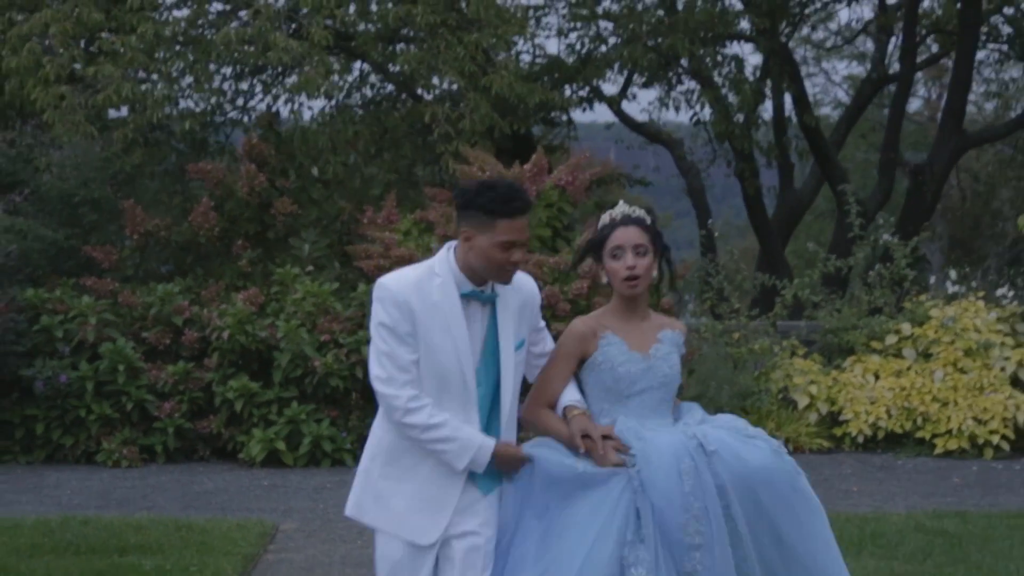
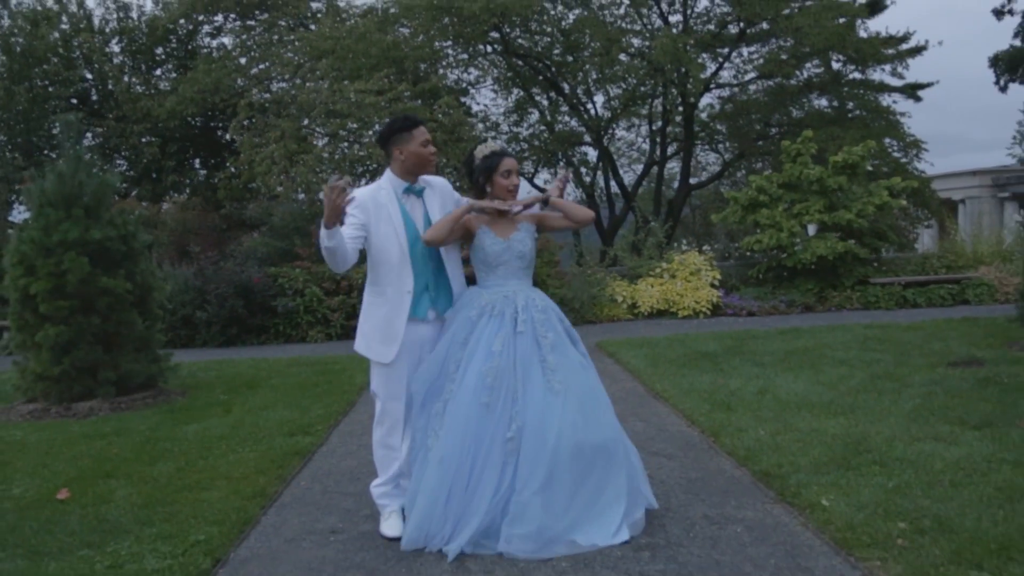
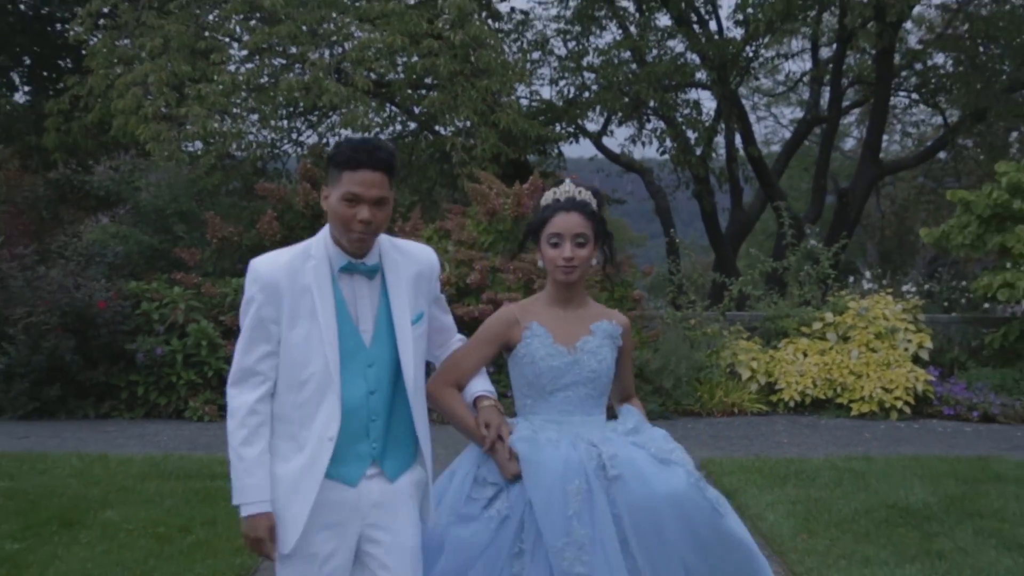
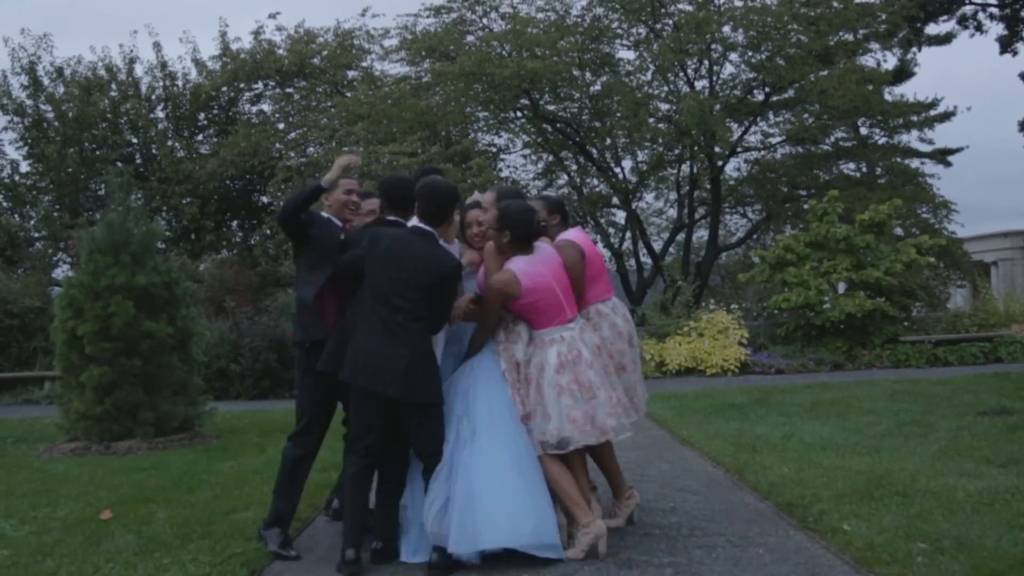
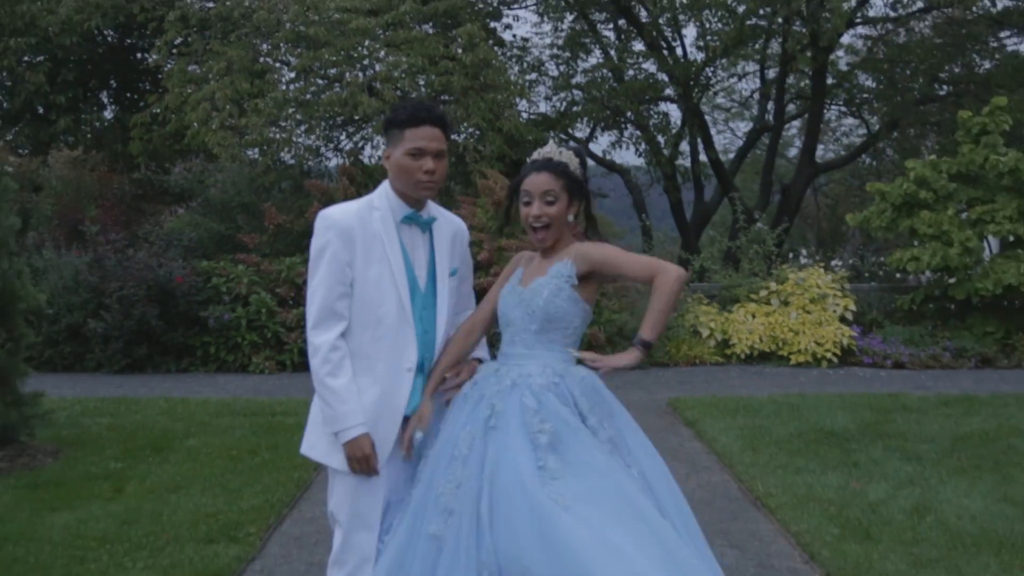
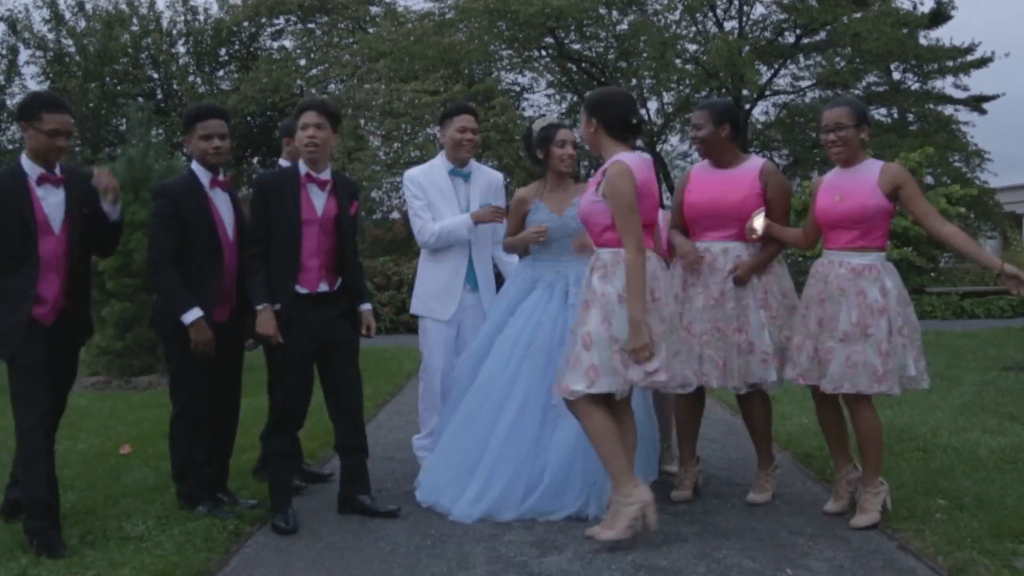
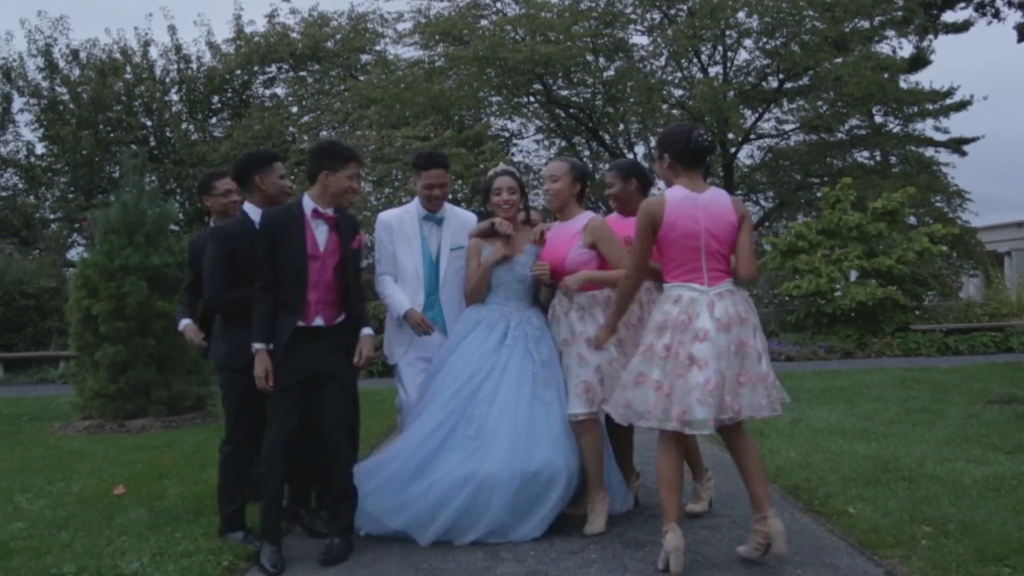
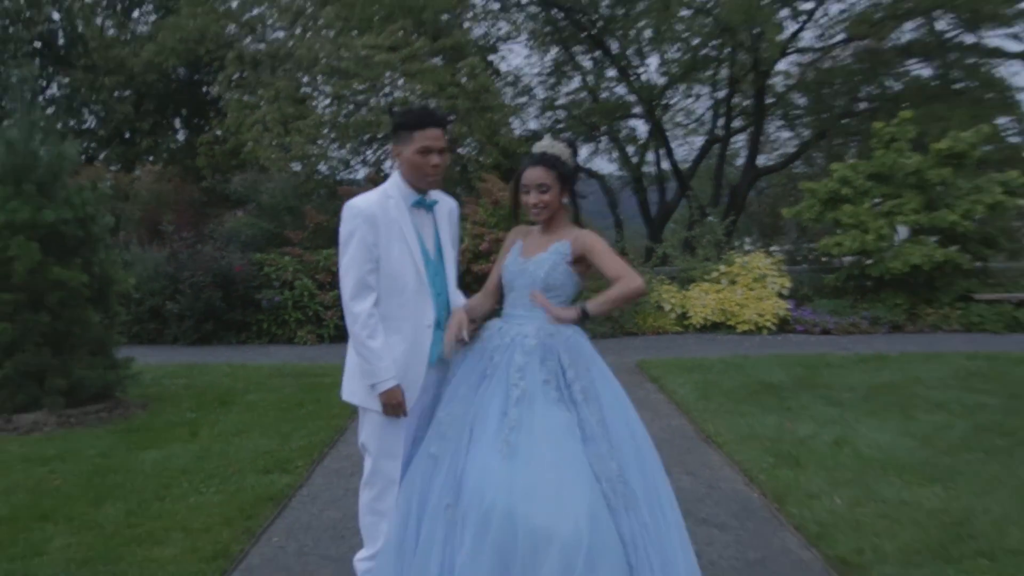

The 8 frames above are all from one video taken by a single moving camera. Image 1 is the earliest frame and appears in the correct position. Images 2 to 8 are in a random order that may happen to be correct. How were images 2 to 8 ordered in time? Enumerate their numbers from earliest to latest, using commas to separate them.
3, 5, 8, 2, 4, 7, 6
